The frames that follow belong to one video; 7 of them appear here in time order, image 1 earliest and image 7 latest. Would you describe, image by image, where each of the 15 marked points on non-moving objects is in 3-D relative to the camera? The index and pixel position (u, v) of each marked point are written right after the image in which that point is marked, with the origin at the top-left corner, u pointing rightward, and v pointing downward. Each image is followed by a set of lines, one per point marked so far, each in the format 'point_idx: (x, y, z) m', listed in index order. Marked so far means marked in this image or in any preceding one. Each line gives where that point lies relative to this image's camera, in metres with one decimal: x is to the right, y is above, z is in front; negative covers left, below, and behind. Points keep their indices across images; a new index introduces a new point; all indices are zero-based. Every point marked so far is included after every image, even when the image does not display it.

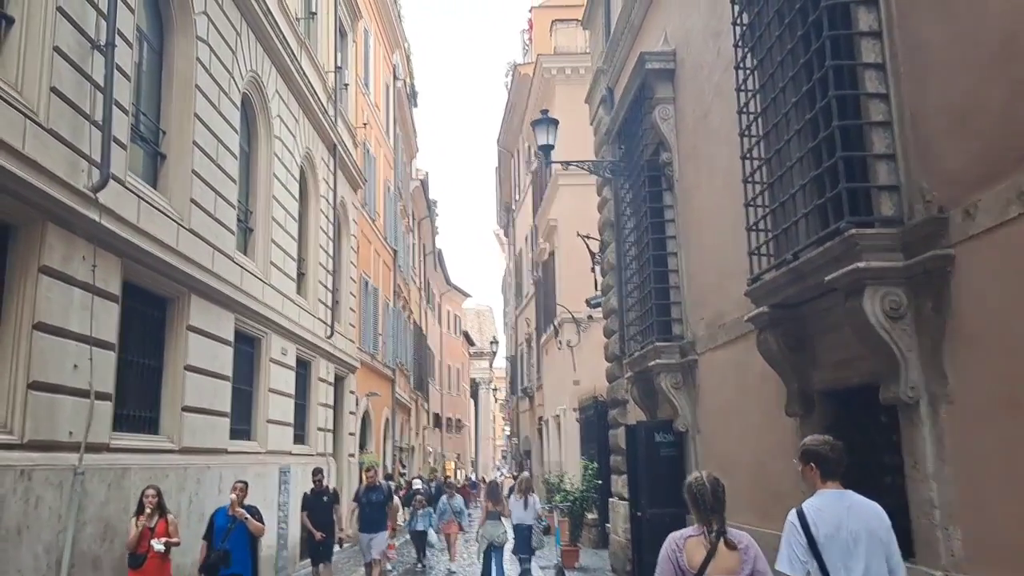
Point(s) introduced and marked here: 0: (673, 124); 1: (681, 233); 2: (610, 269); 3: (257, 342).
0: (+1.7, +1.7, +9.1) m
1: (+1.8, +0.6, +9.1) m
2: (+1.4, +0.3, +12.1) m
3: (-3.6, -0.8, +12.3) m
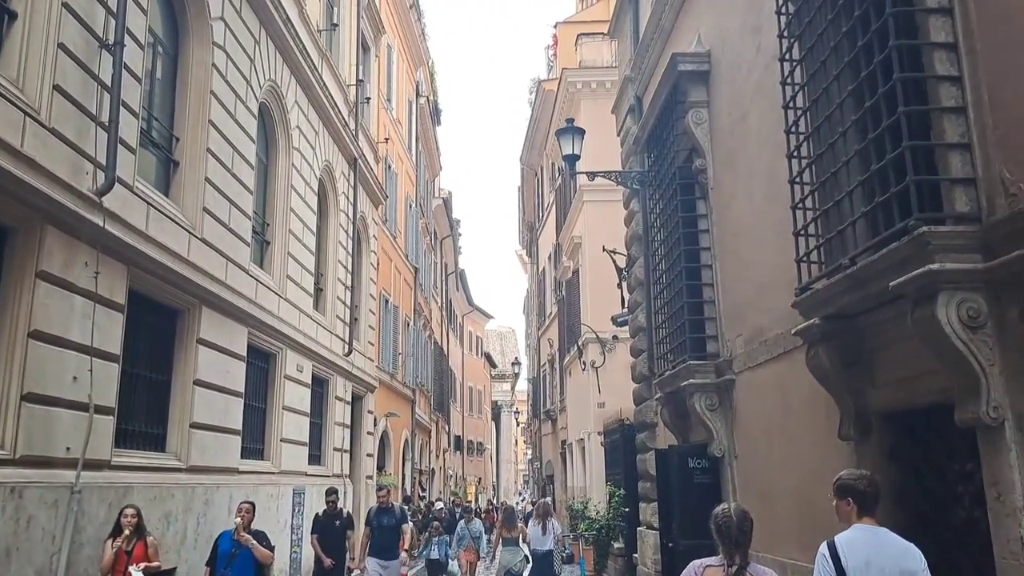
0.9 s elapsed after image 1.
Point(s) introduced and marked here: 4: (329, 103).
0: (+2.0, +1.6, +8.7) m
1: (+2.0, +0.4, +8.6) m
2: (+1.7, 0.0, +11.6) m
3: (-3.3, -1.0, +11.9) m
4: (-3.0, +3.0, +14.3) m
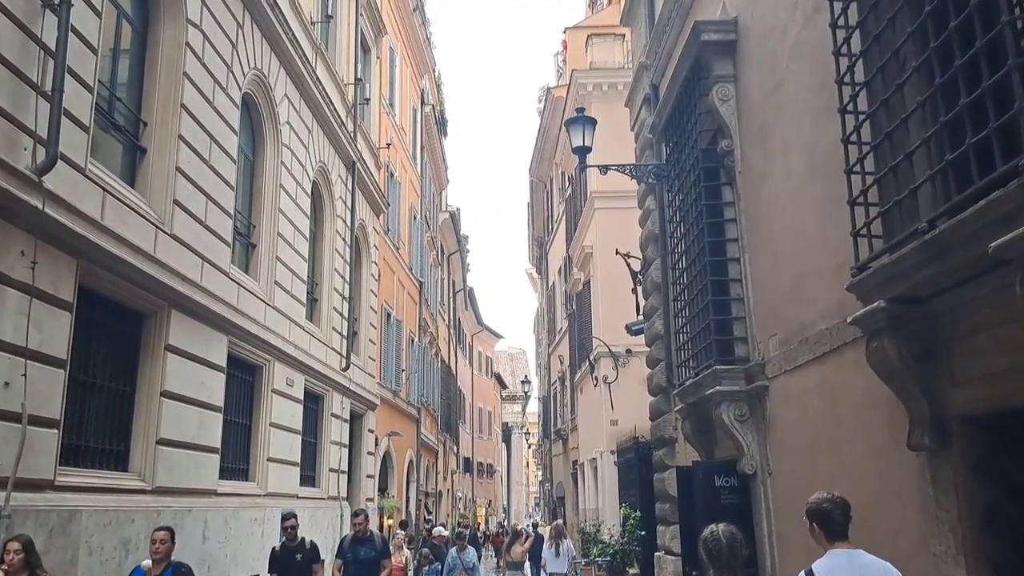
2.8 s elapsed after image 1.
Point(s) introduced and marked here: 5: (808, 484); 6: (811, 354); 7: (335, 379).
0: (+2.0, +1.6, +7.8) m
1: (+2.0, +0.5, +7.6) m
2: (+1.8, 0.0, +10.7) m
3: (-3.2, -1.1, +11.0) m
4: (-2.9, +2.9, +13.5) m
5: (+2.1, -1.4, +6.3) m
6: (+2.1, -0.5, +6.1) m
7: (-2.9, -1.5, +14.1) m
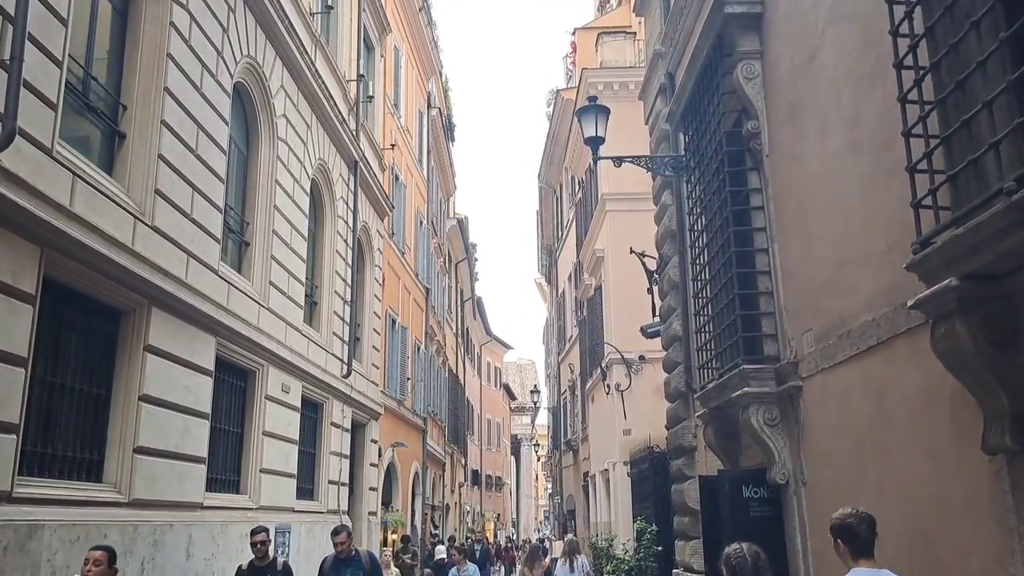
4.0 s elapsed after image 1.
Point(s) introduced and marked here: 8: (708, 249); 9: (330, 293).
0: (+2.0, +1.7, +7.1) m
1: (+2.1, +0.5, +7.0) m
2: (+1.8, 0.0, +10.0) m
3: (-3.1, -1.1, +10.4) m
4: (-2.8, +2.8, +13.0) m
5: (+2.2, -1.3, +5.6) m
6: (+2.1, -0.4, +5.5) m
7: (-2.7, -1.5, +13.5) m
8: (+1.9, +0.4, +8.3) m
9: (-2.8, -0.1, +13.6) m
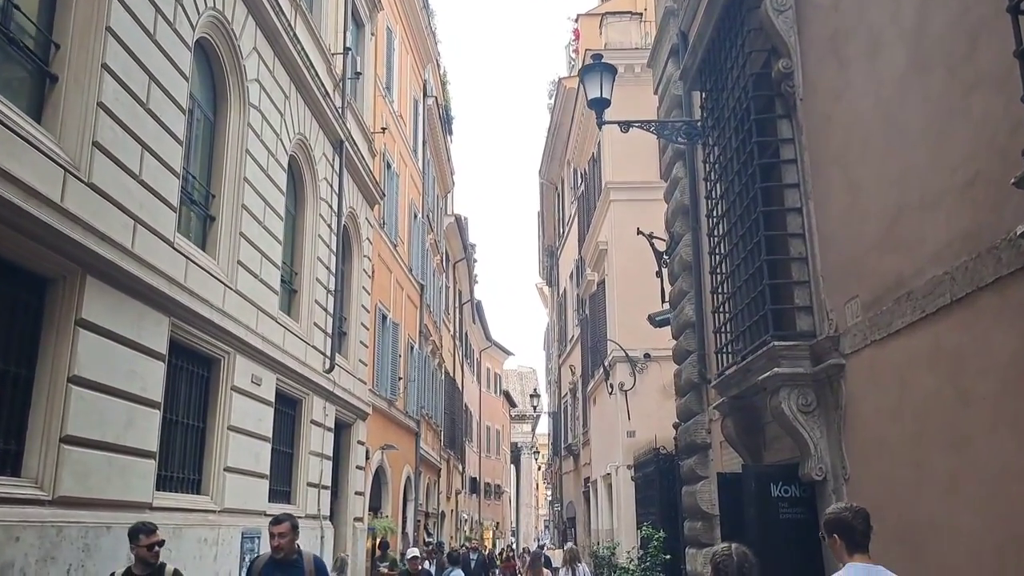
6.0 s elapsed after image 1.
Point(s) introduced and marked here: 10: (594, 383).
0: (+2.0, +1.9, +6.1) m
1: (+2.0, +0.8, +6.0) m
2: (+1.8, +0.2, +9.0) m
3: (-3.2, -0.8, +9.4) m
4: (-2.8, +3.0, +12.0) m
5: (+2.1, -1.1, +4.5) m
6: (+2.1, -0.1, +4.4) m
7: (-2.8, -1.3, +12.5) m
8: (+1.8, +0.6, +7.3) m
9: (-2.9, +0.1, +12.5) m
10: (+1.8, -2.1, +19.0) m
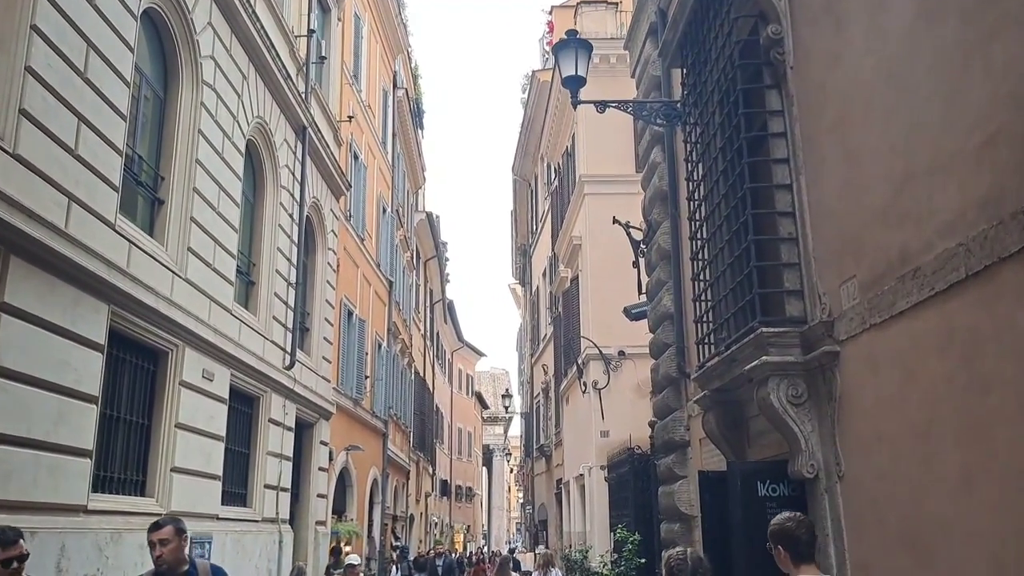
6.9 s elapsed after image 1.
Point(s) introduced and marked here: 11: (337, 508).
0: (+1.8, +2.0, +5.7) m
1: (+1.8, +0.9, +5.5) m
2: (+1.5, +0.3, +8.5) m
3: (-3.5, -0.7, +8.8) m
4: (-3.2, +3.2, +11.4) m
5: (+1.9, -1.0, +4.1) m
6: (+1.9, 0.0, +4.0) m
7: (-3.2, -1.2, +11.9) m
8: (+1.5, +0.7, +6.9) m
9: (-3.3, +0.2, +11.9) m
10: (+1.1, -2.0, +18.5) m
11: (-3.3, -4.1, +16.2) m
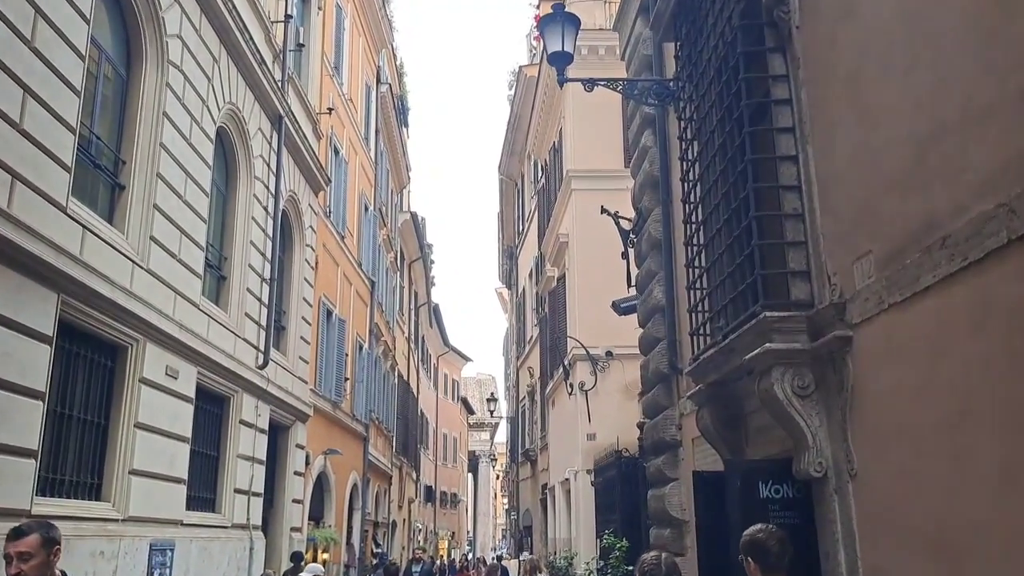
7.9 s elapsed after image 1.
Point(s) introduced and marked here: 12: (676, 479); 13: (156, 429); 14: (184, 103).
0: (+1.6, +2.1, +5.2) m
1: (+1.7, +1.0, +5.1) m
2: (+1.3, +0.4, +8.1) m
3: (-3.7, -0.6, +8.2) m
4: (-3.4, +3.2, +10.9) m
5: (+1.8, -0.8, +3.6) m
6: (+1.8, +0.1, +3.5) m
7: (-3.4, -1.2, +11.3) m
8: (+1.4, +0.8, +6.4) m
9: (-3.5, +0.3, +11.4) m
10: (+0.8, -2.0, +18.0) m
11: (-3.6, -4.1, +15.7) m
12: (+1.4, -1.7, +7.6) m
13: (-3.5, -1.4, +8.6) m
14: (-3.6, +2.0, +9.5) m
